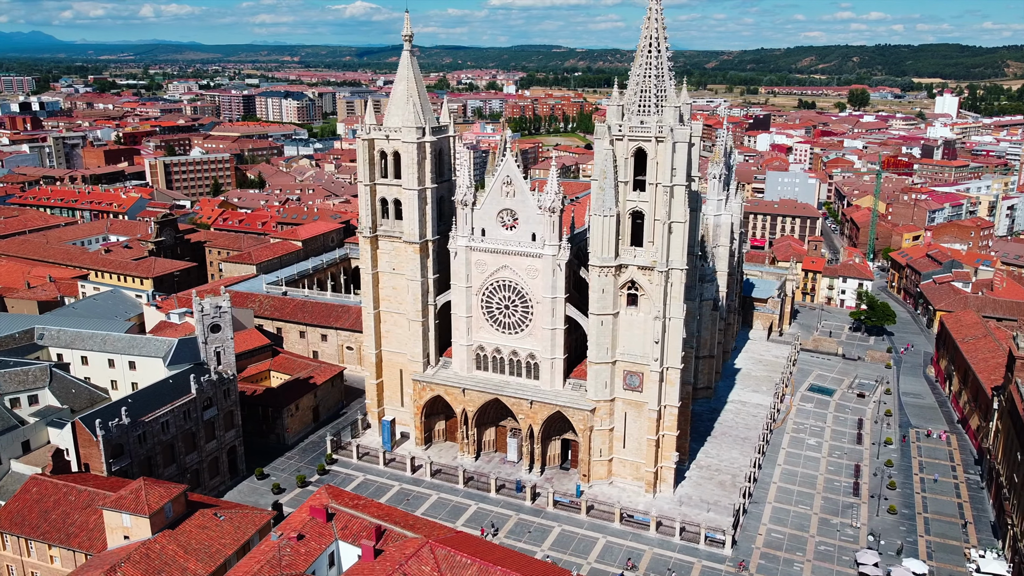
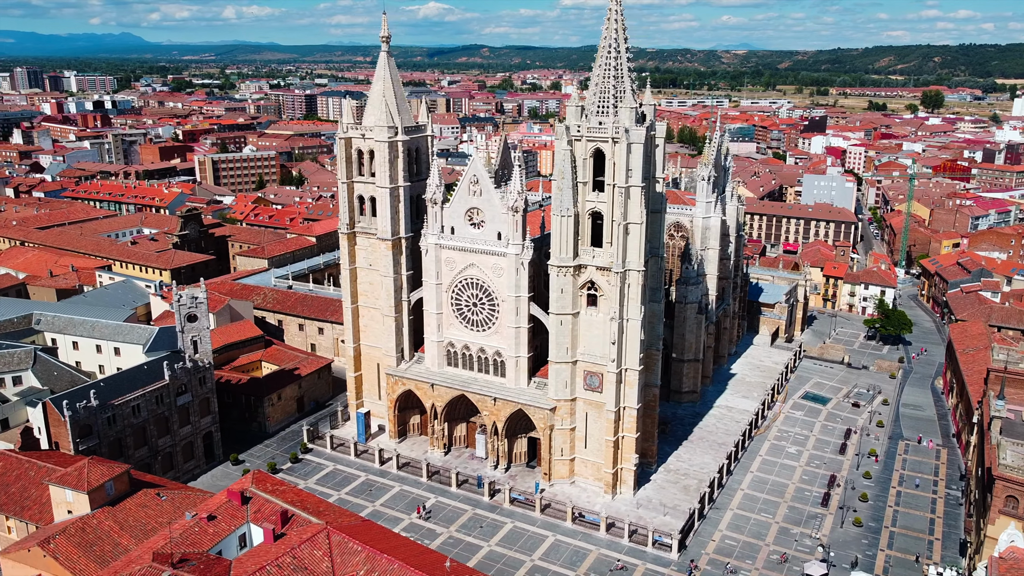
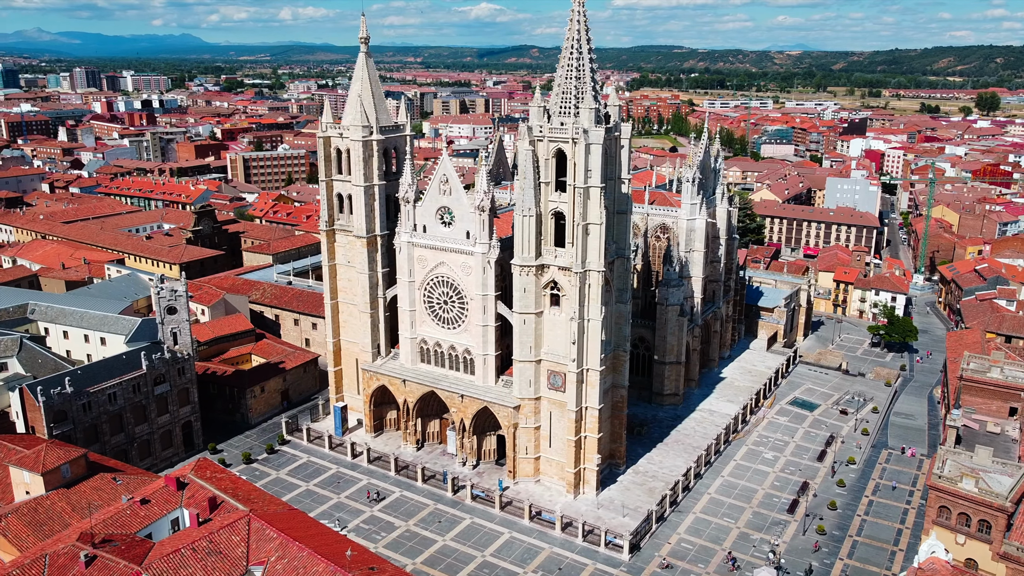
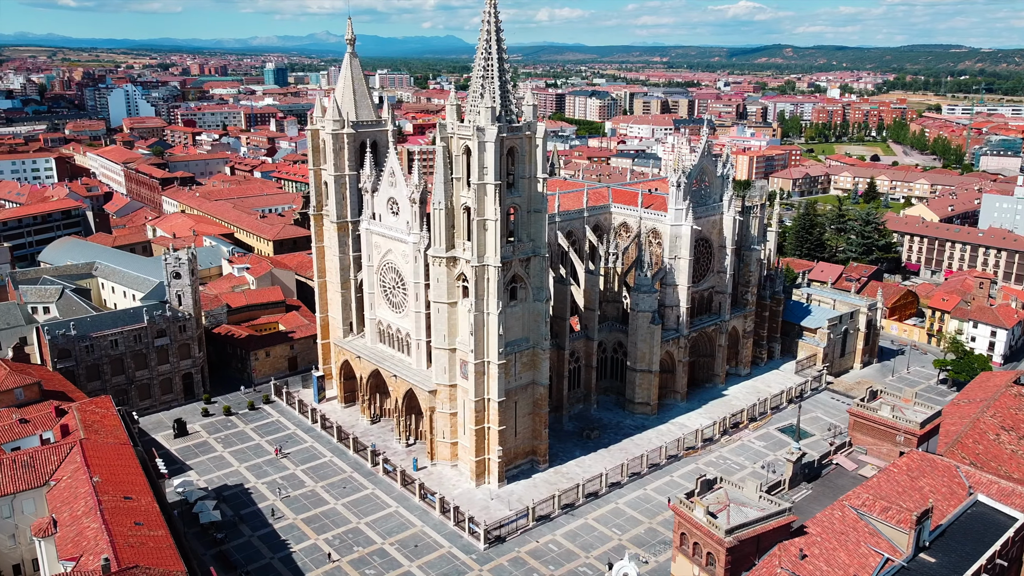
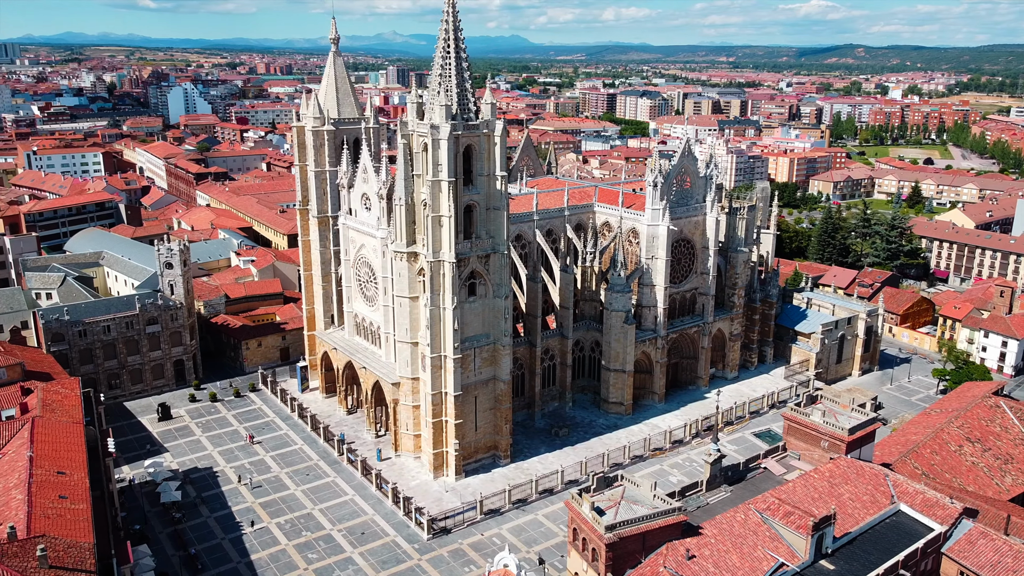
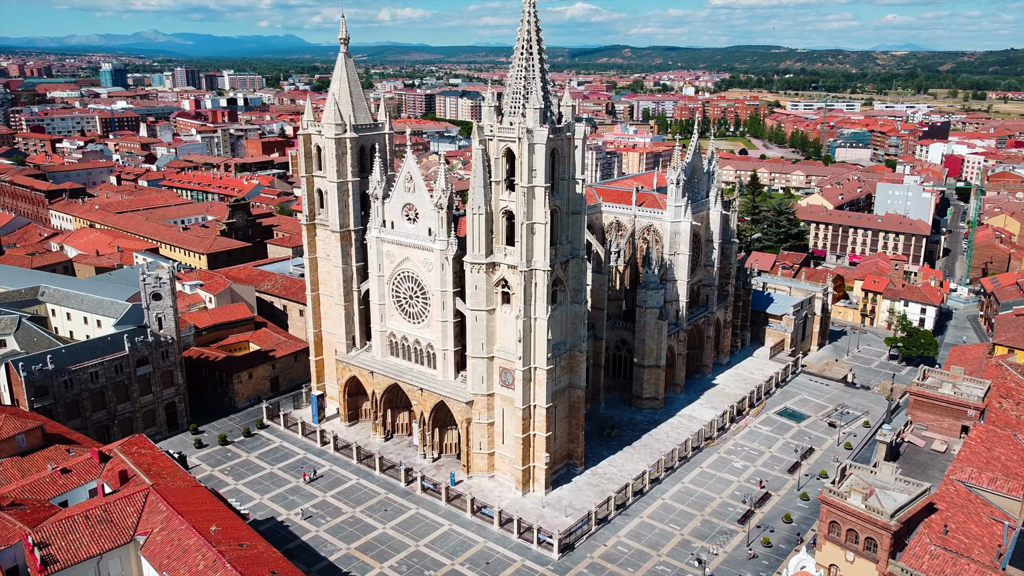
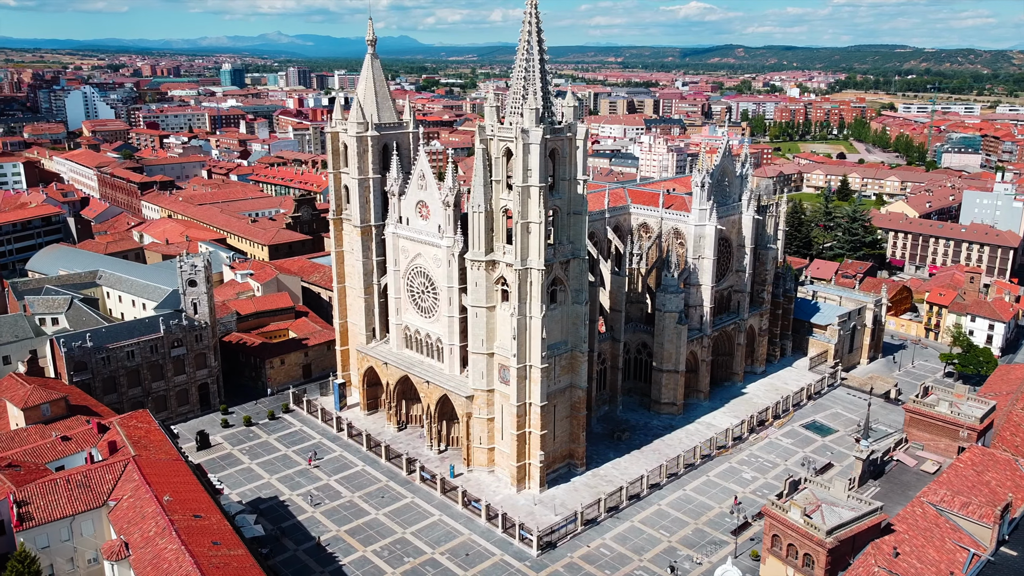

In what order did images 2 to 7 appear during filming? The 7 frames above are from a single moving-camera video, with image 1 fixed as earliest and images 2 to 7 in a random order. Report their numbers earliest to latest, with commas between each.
2, 3, 6, 7, 4, 5
